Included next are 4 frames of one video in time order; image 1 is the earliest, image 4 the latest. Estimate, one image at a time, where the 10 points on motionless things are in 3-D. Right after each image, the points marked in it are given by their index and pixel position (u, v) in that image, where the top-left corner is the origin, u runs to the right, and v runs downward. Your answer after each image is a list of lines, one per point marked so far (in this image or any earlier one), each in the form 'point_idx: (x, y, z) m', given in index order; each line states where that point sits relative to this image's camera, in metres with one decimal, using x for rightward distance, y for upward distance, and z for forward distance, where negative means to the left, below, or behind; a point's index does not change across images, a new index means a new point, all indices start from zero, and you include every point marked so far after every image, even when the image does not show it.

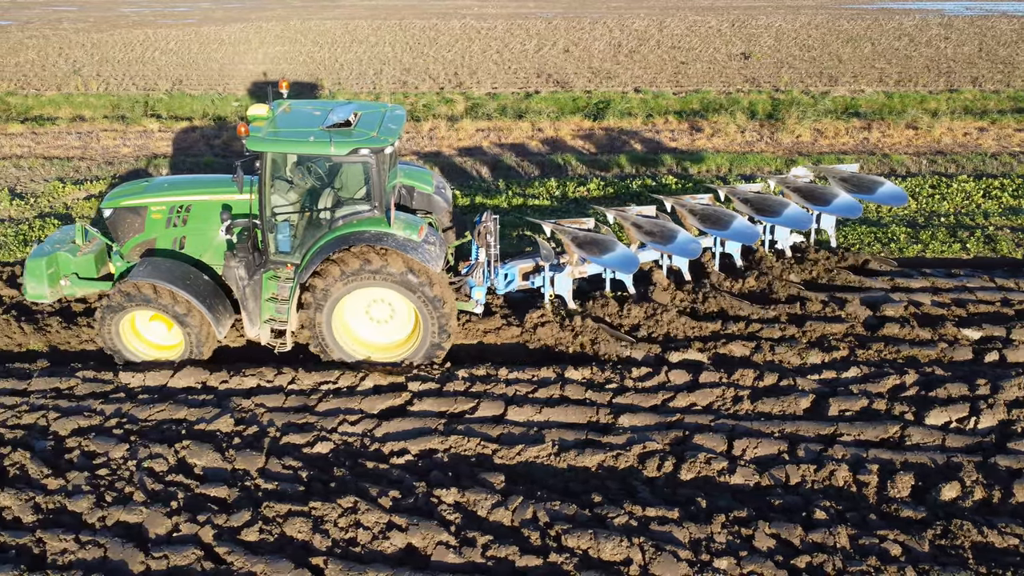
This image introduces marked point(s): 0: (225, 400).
0: (-2.1, -0.8, +5.9) m
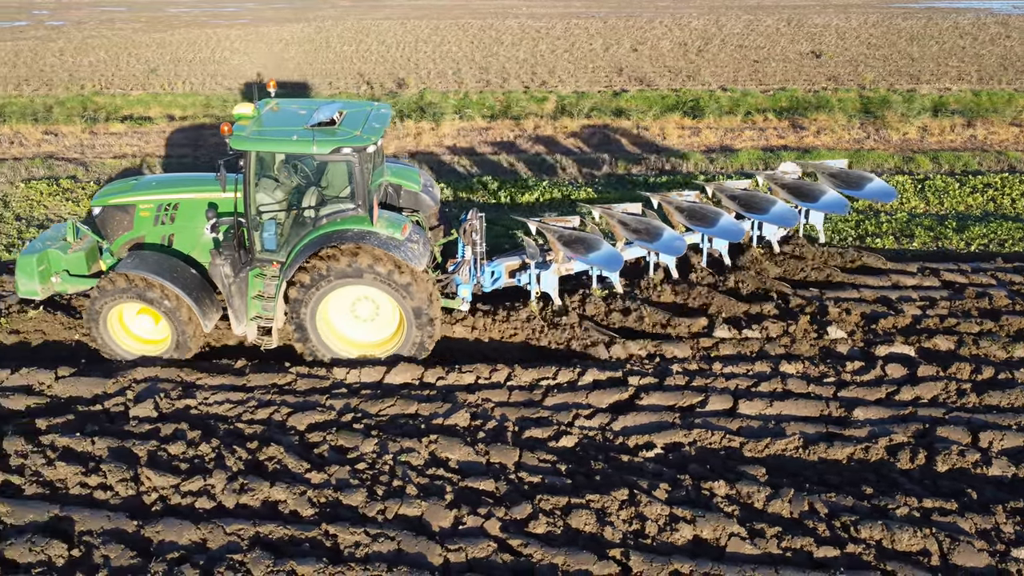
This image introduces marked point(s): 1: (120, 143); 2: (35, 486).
0: (-0.5, -0.8, +5.9) m
1: (-6.1, +2.2, +12.1) m
2: (-3.1, -1.3, +5.0) m
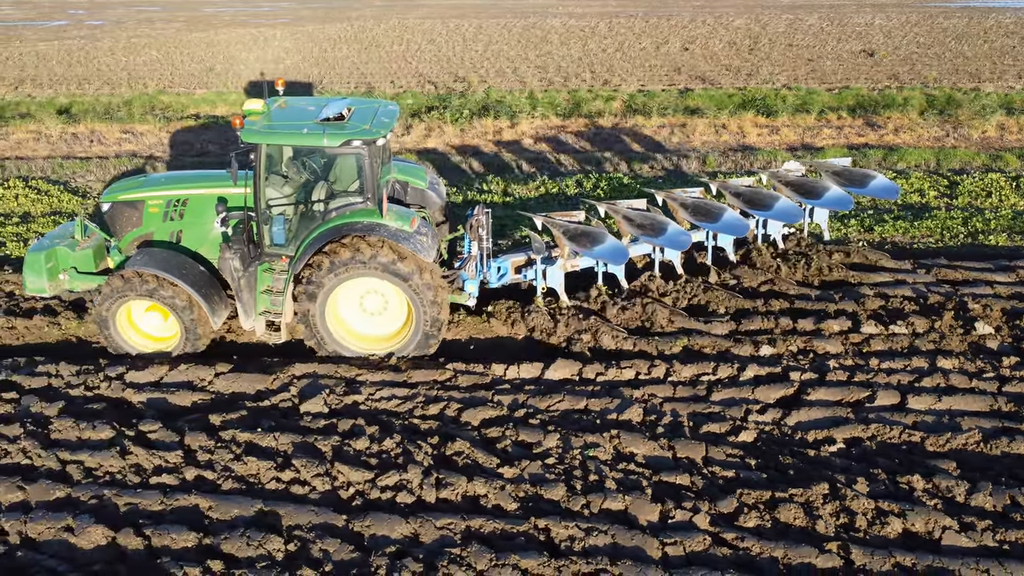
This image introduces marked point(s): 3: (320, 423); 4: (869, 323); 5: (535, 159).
0: (+0.8, -0.8, +5.9) m
1: (-4.9, +2.3, +12.1) m
2: (-1.8, -1.2, +5.0) m
3: (-1.4, -1.0, +5.6) m
4: (+3.0, -0.3, +6.6) m
5: (+0.3, +1.9, +11.6) m
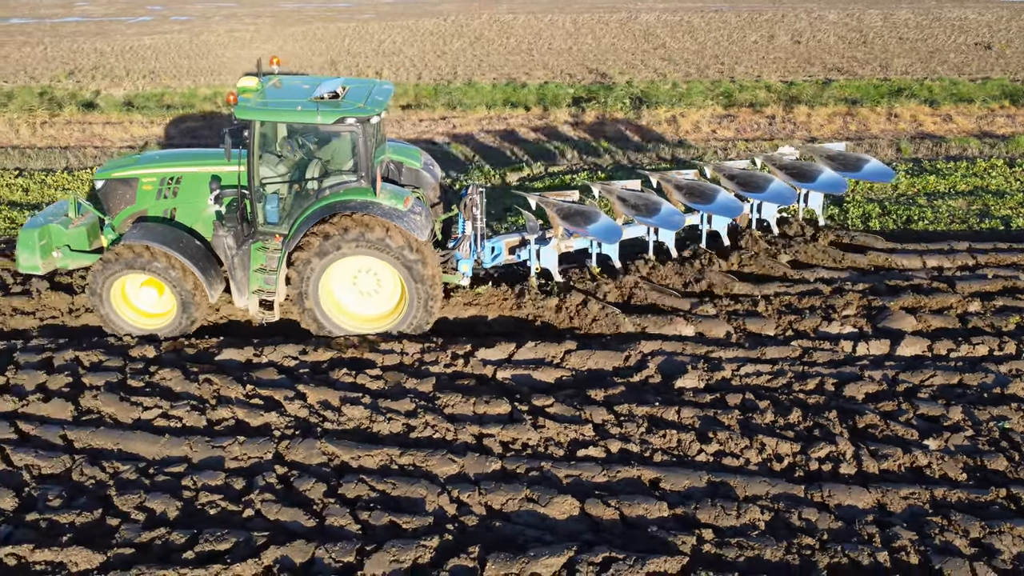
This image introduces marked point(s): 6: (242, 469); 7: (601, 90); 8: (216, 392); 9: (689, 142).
0: (+3.5, -0.6, +5.9) m
1: (-2.2, +2.4, +12.1) m
2: (+0.9, -1.1, +5.0) m
3: (+1.4, -0.8, +5.5) m
4: (+5.7, -0.1, +6.6) m
5: (+3.0, +2.1, +11.6) m
6: (-1.7, -1.1, +4.9) m
7: (+1.6, +3.4, +13.7) m
8: (-2.1, -0.7, +5.6) m
9: (+2.7, +2.2, +11.9) m
